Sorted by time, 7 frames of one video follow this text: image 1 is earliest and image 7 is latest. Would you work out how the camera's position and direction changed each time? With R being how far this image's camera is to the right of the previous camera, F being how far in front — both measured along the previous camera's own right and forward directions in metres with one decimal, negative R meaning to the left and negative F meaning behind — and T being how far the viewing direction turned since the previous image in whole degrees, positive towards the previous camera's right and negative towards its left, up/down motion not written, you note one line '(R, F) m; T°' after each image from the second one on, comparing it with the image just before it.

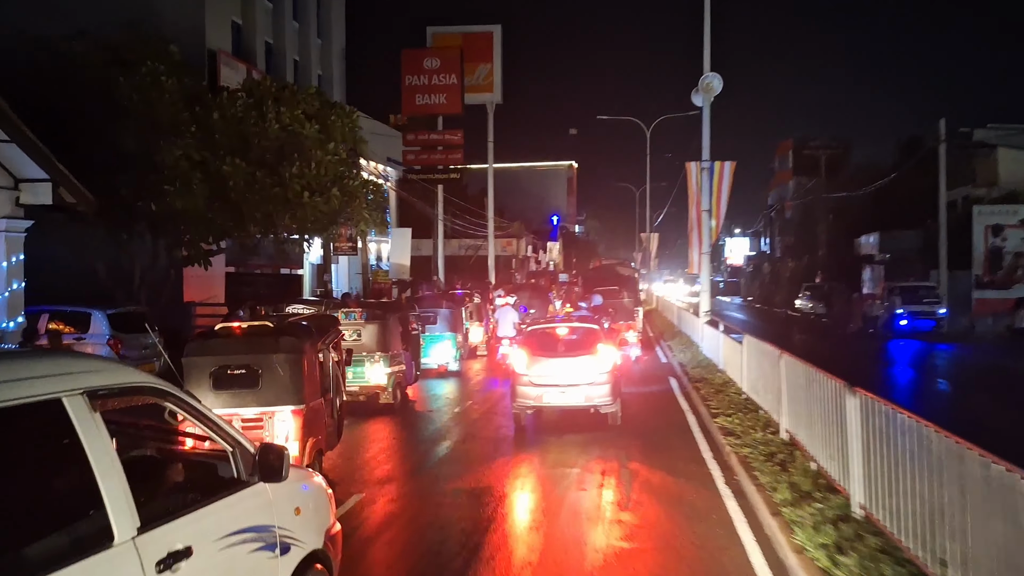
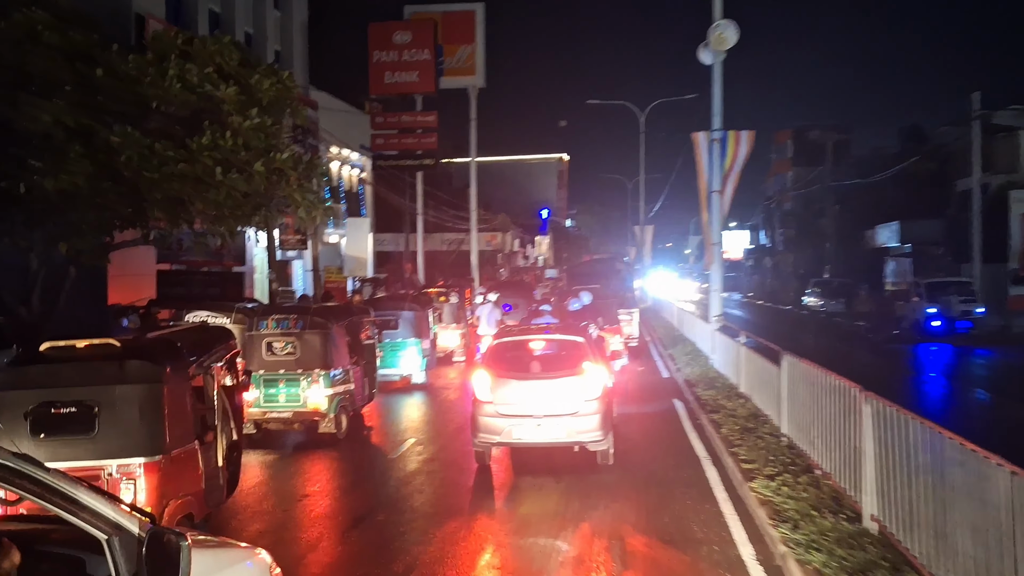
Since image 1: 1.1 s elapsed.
(+0.3, +2.2) m; +1°
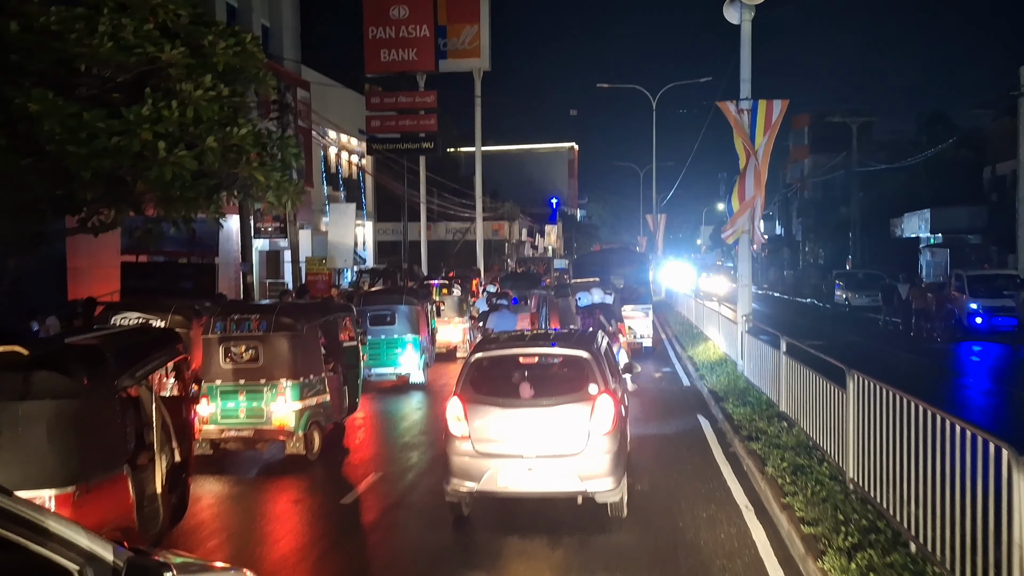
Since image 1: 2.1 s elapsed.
(+0.1, +1.4) m; -1°
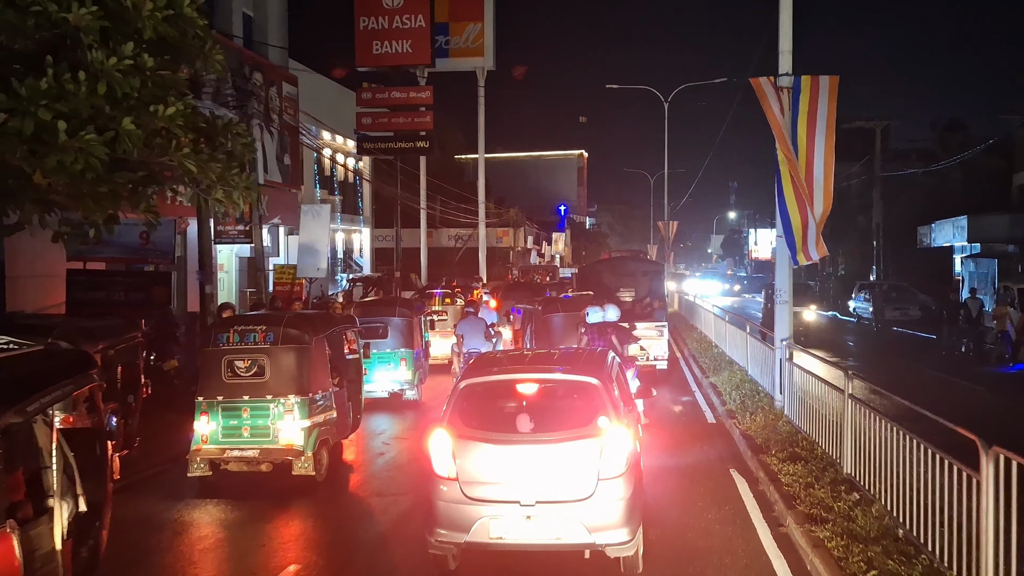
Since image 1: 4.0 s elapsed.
(+0.2, +1.5) m; -1°
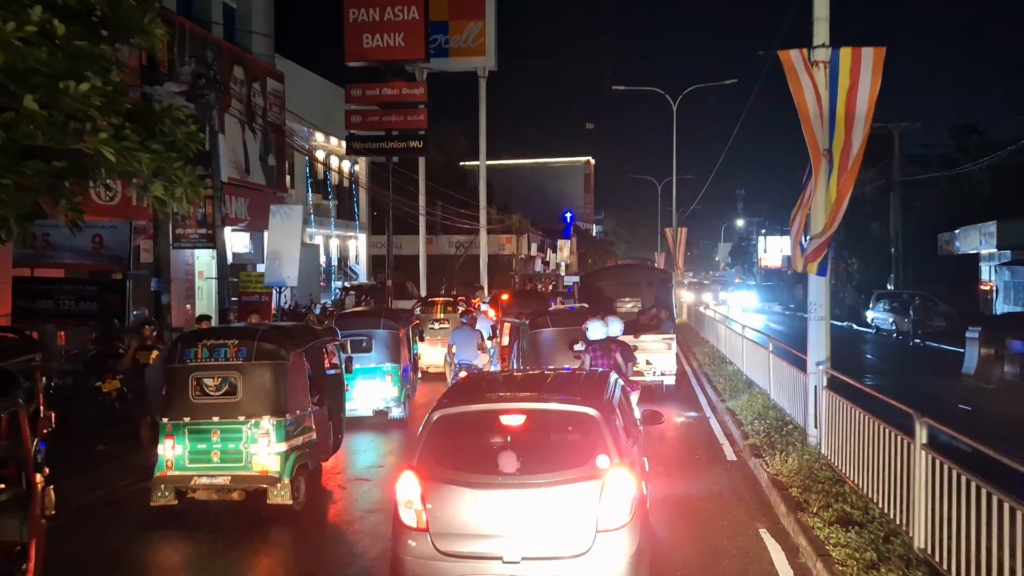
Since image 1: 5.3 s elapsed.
(+0.2, +1.1) m; 0°
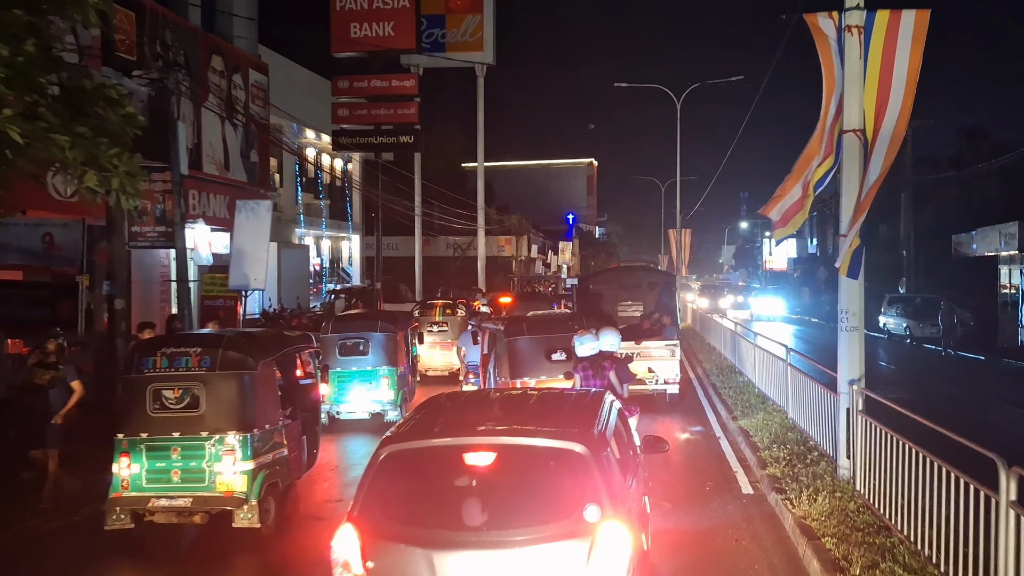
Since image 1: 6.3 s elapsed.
(+0.2, +0.9) m; 0°
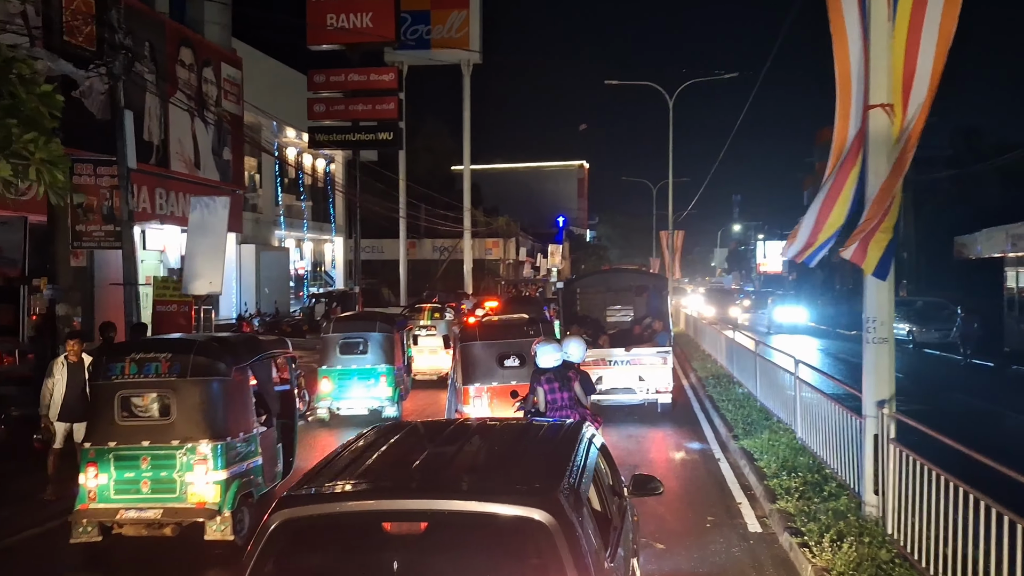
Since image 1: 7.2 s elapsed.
(+0.1, +0.7) m; +1°
